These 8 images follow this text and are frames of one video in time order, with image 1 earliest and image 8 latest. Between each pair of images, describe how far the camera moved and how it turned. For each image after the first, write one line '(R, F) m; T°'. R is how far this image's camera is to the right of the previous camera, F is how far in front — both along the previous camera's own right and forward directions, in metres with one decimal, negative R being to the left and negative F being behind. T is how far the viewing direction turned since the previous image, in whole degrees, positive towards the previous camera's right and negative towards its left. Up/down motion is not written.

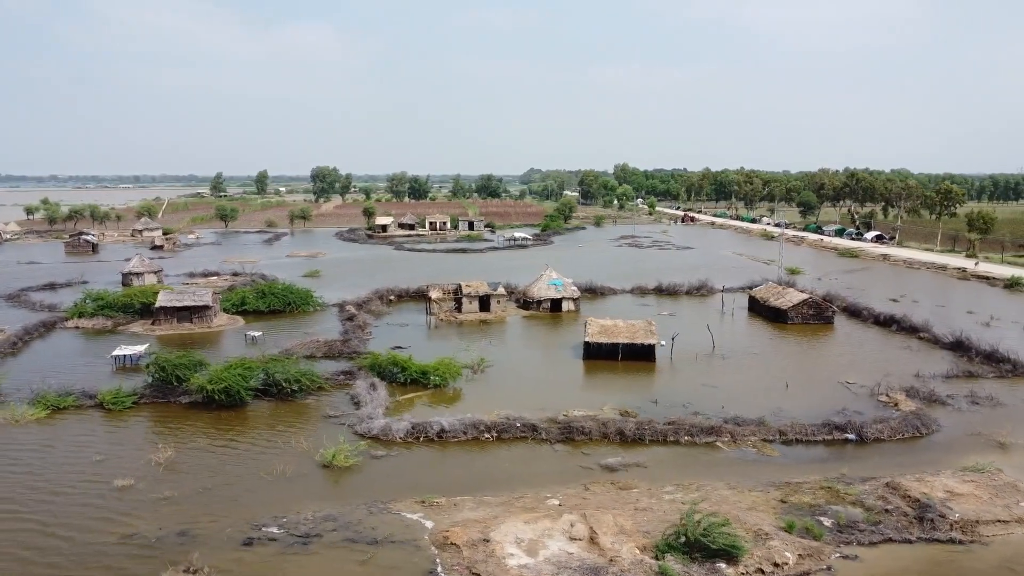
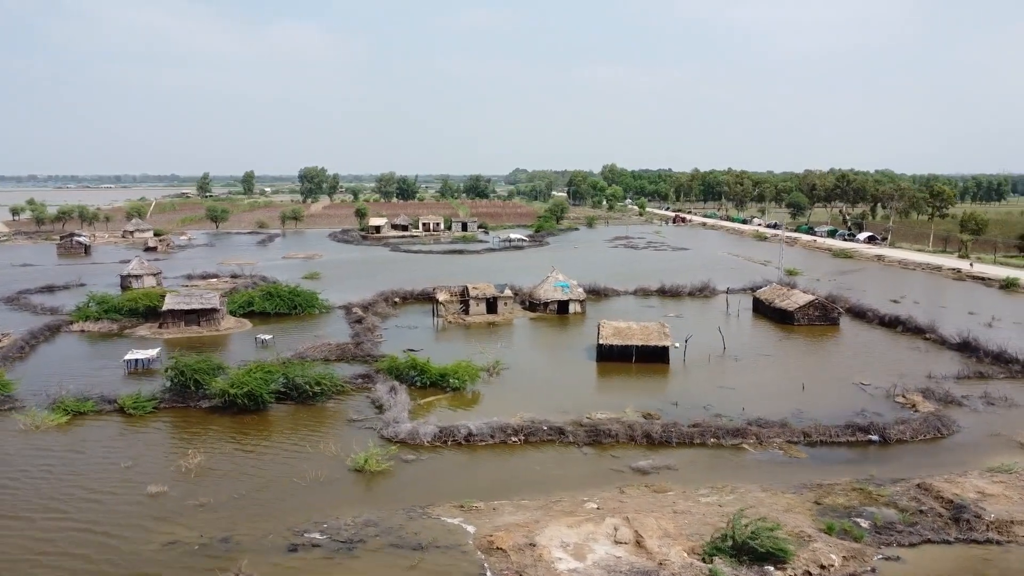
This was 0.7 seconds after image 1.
(-0.8, 0.0) m; +1°
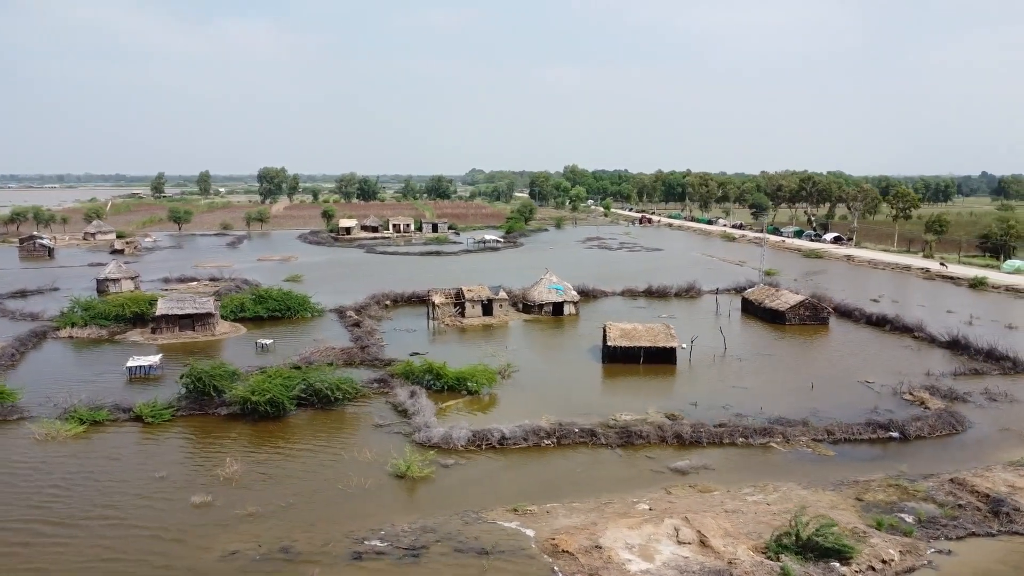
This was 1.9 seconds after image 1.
(-1.5, 0.0) m; +3°
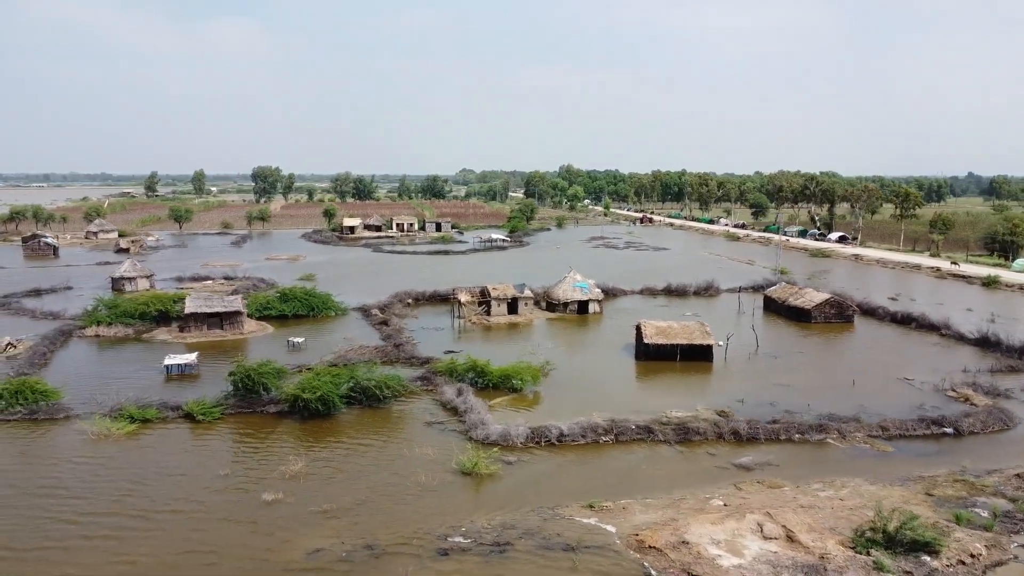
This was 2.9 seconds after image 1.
(-1.3, +0.1) m; +1°
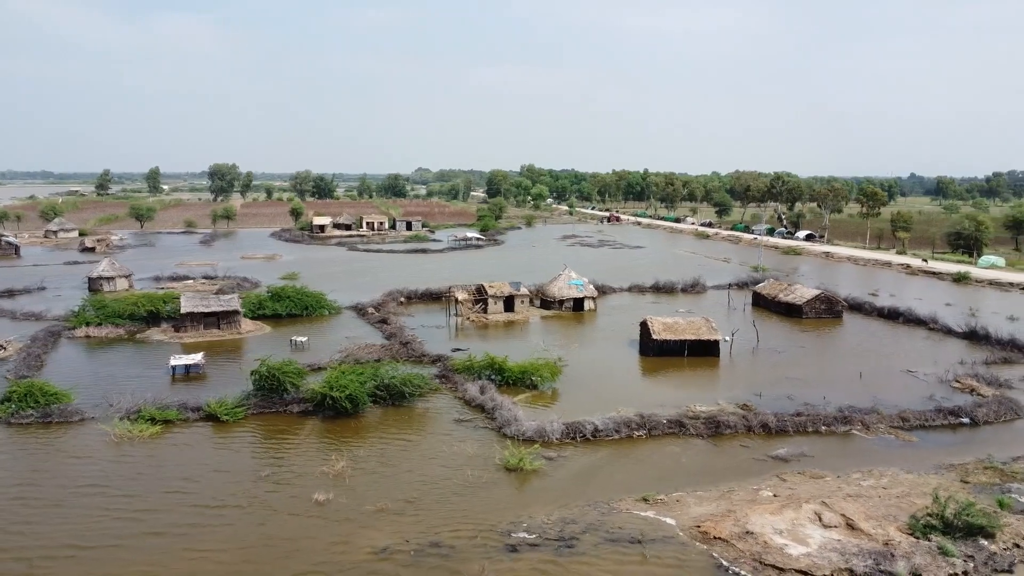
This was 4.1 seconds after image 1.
(-1.5, +0.1) m; +3°
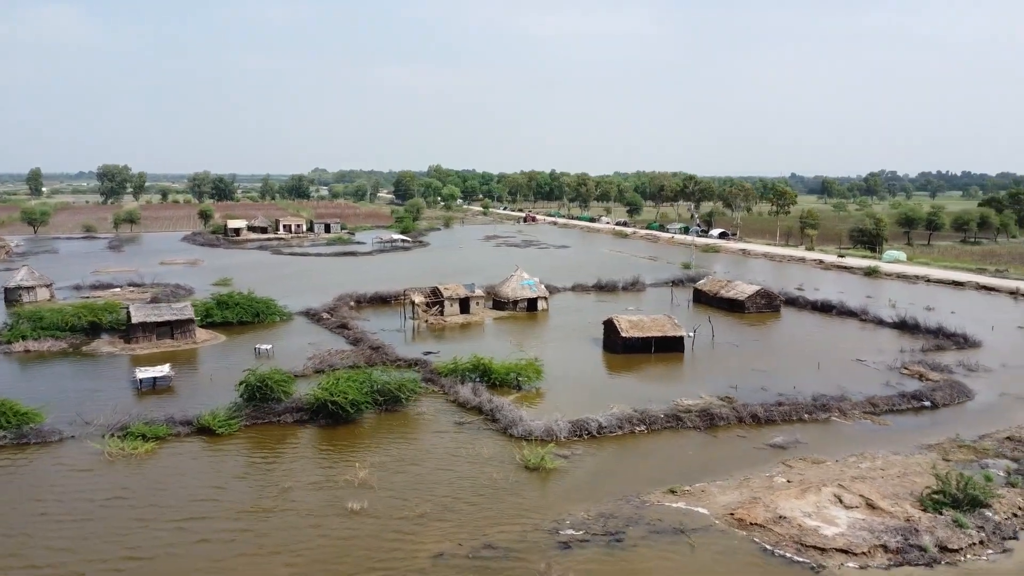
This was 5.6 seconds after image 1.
(-2.0, -0.1) m; +7°
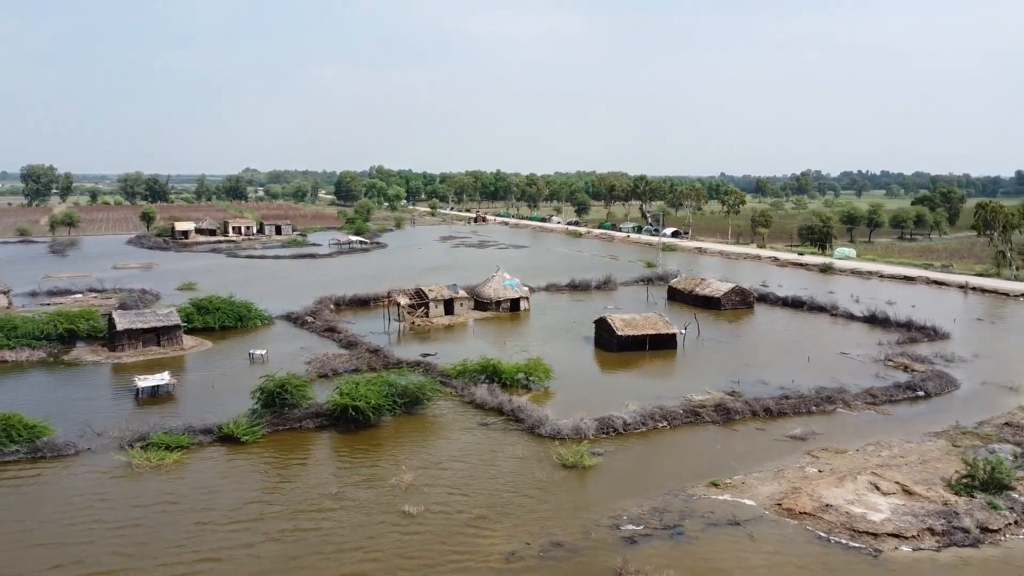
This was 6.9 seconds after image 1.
(-1.8, -0.1) m; +5°
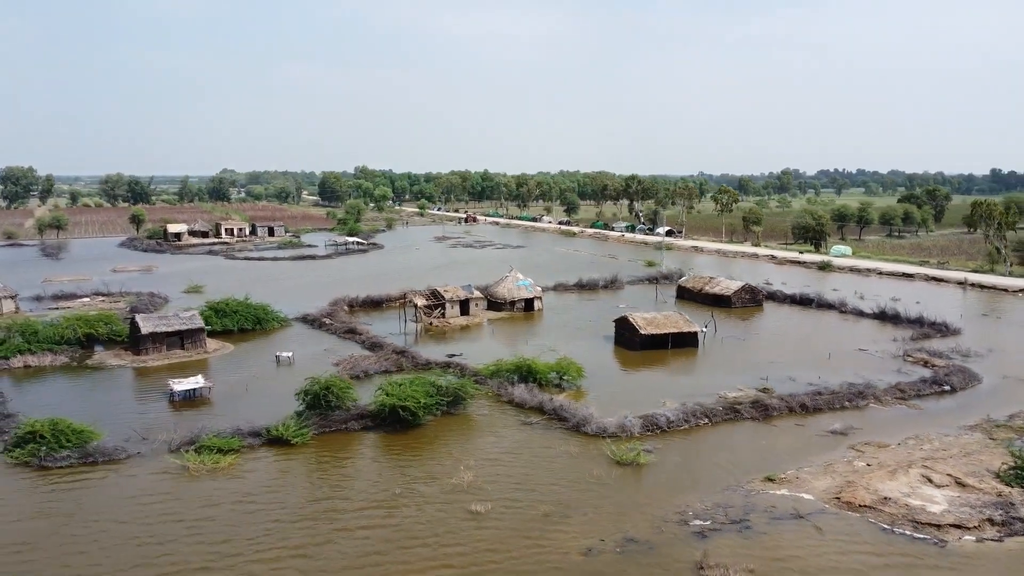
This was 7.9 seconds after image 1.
(-1.3, -0.1) m; +1°
